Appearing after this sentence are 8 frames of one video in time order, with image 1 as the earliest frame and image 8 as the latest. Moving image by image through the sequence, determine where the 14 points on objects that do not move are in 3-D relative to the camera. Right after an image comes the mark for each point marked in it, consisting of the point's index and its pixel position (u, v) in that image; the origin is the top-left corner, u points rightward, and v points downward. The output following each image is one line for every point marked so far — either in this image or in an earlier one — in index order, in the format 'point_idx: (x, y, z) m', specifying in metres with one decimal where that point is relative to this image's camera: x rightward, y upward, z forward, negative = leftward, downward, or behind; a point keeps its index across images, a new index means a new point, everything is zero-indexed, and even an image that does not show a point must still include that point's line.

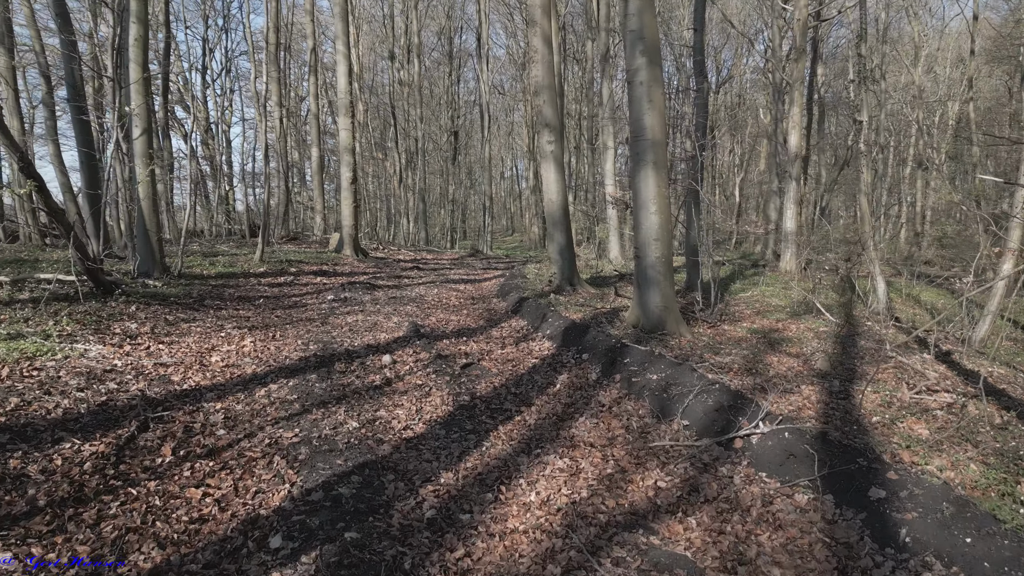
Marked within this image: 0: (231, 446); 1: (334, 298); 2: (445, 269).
0: (-1.7, -1.0, +4.2) m
1: (-2.7, -0.2, +10.4) m
2: (-1.9, +0.5, +19.4) m
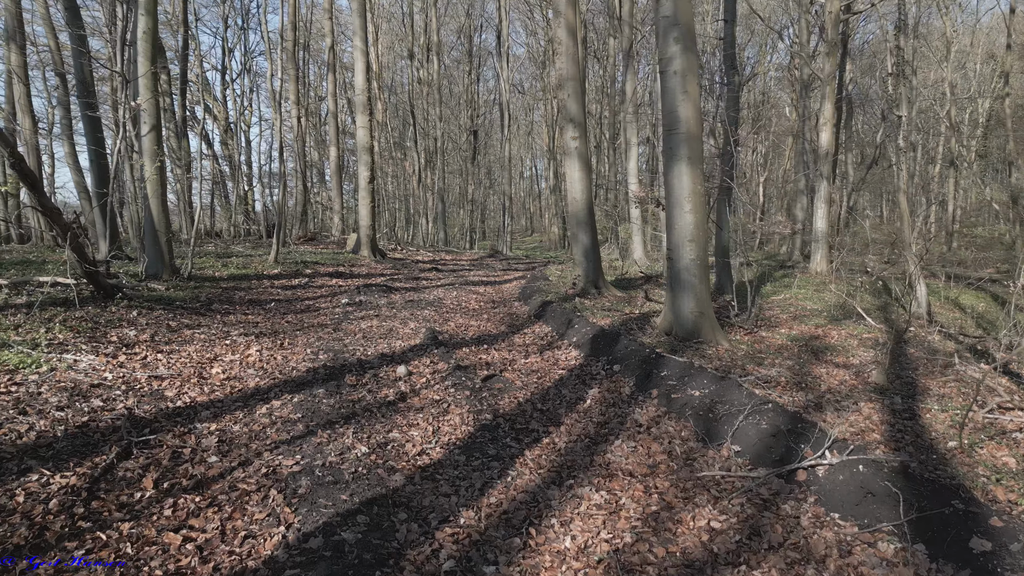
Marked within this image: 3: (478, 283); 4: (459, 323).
0: (-1.5, -1.0, +3.7) m
1: (-2.4, -0.2, +10.0) m
2: (-1.3, +0.5, +18.9) m
3: (-0.8, +0.1, +15.3) m
4: (-0.7, -0.5, +9.1) m
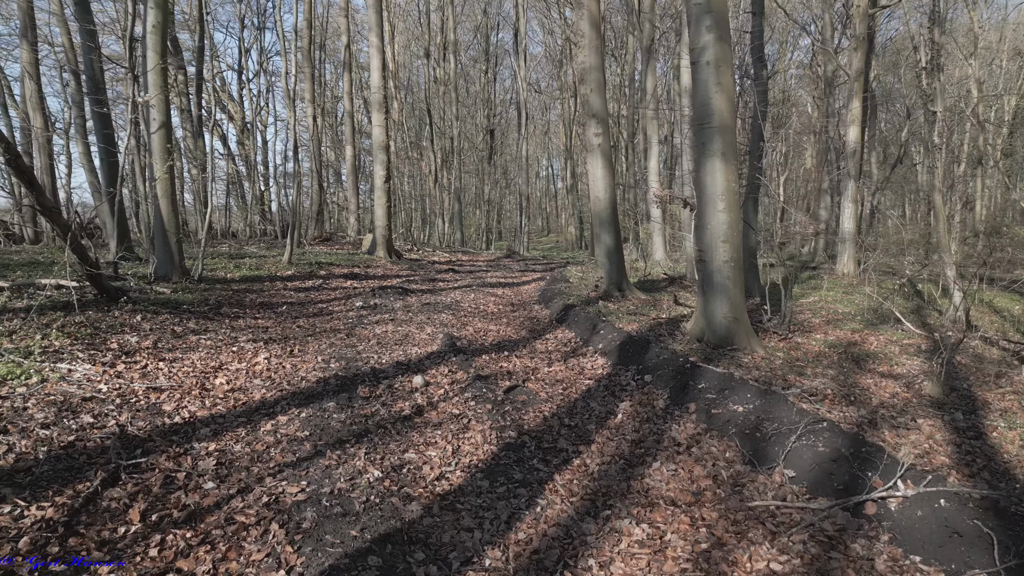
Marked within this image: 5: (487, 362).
0: (-1.4, -1.0, +3.3) m
1: (-2.1, -0.2, +9.6) m
2: (-0.8, +0.4, +18.5) m
3: (-0.4, +0.1, +14.9) m
4: (-0.4, -0.5, +8.7) m
5: (-0.2, -0.7, +6.6) m
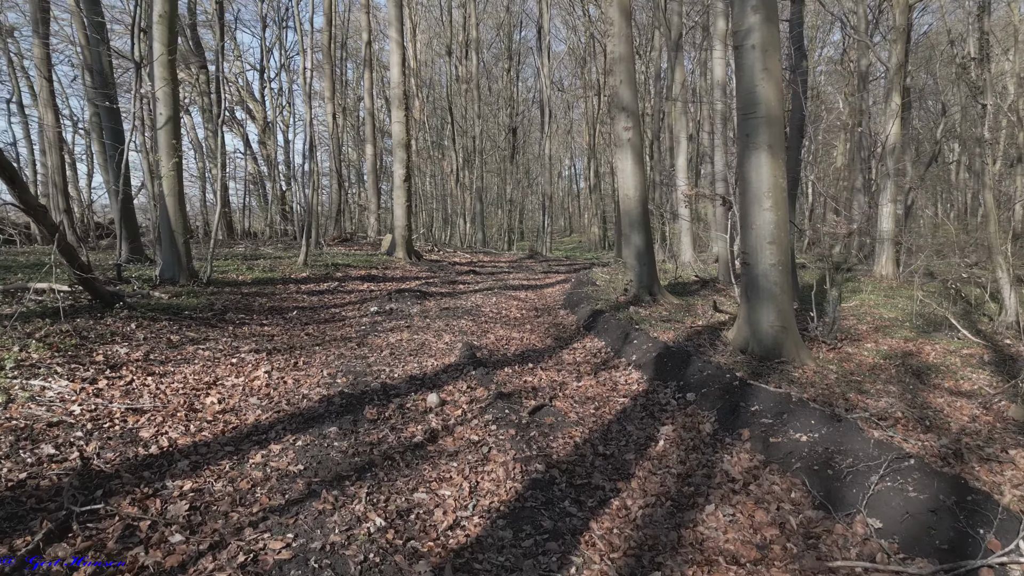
0: (-1.3, -1.1, +2.7) m
1: (-1.8, -0.3, +9.0) m
2: (-0.2, +0.4, +17.9) m
3: (+0.1, 0.0, +14.2) m
4: (-0.1, -0.6, +8.1) m
5: (0.0, -0.8, +6.0) m
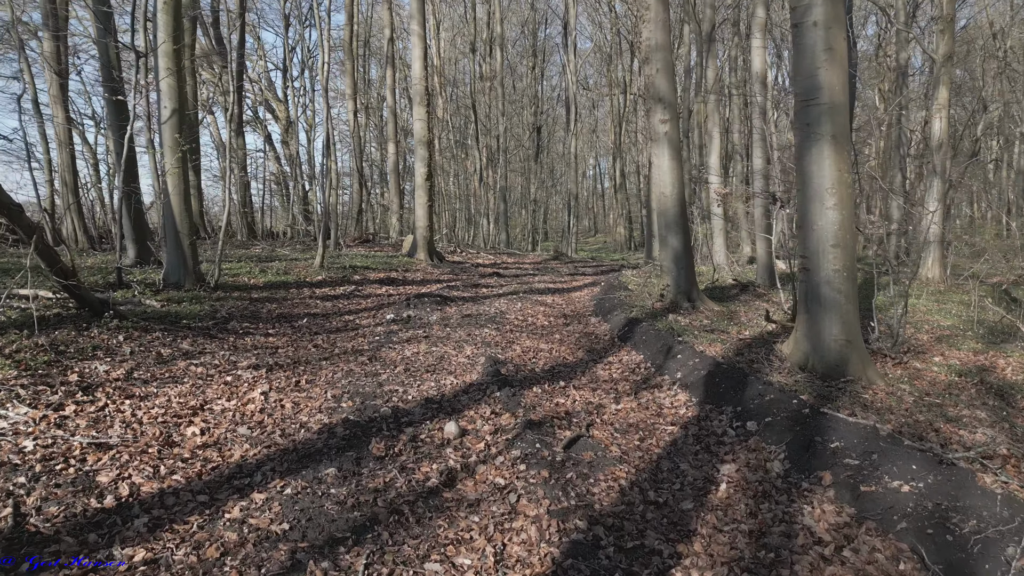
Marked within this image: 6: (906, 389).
0: (-1.2, -1.2, +2.0) m
1: (-1.4, -0.4, +8.3) m
2: (+0.4, +0.3, +17.1) m
3: (+0.6, -0.1, +13.5) m
4: (+0.2, -0.6, +7.3) m
5: (+0.2, -0.8, +5.3) m
6: (+3.4, -0.9, +6.0) m
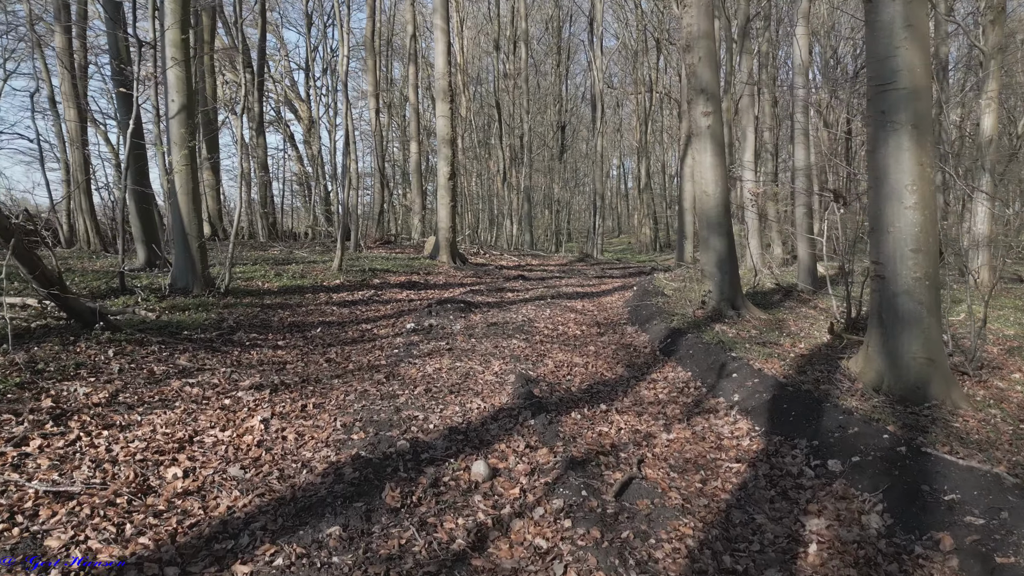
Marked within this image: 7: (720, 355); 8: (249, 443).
0: (-1.0, -1.2, +1.4) m
1: (-1.1, -0.4, +7.7) m
2: (+1.0, +0.2, +16.4) m
3: (+1.1, -0.2, +12.8) m
4: (+0.5, -0.7, +6.7) m
5: (+0.5, -0.9, +4.6) m
6: (+3.7, -1.0, +5.3) m
7: (+1.8, -0.6, +6.1) m
8: (-1.5, -0.9, +3.9) m
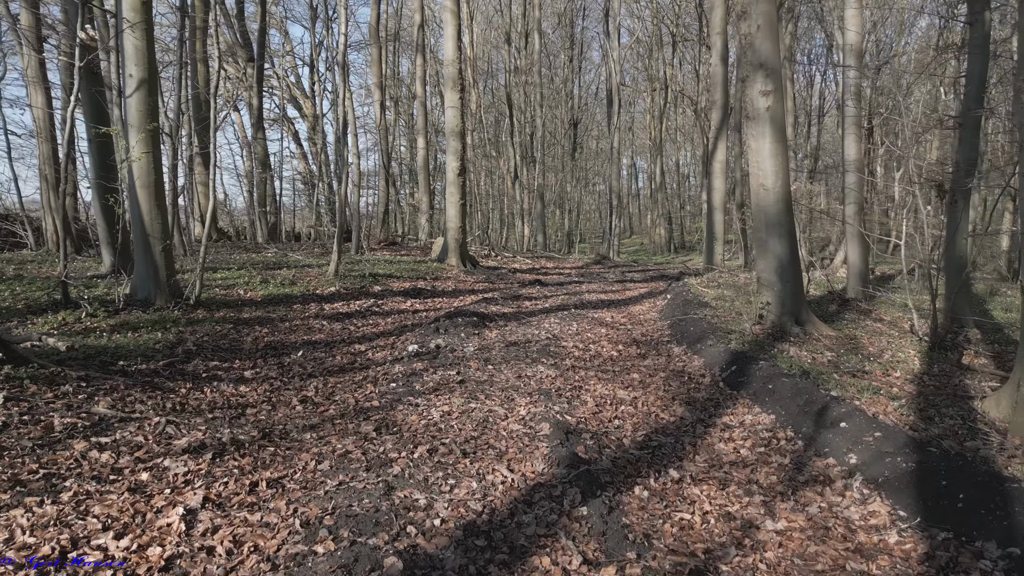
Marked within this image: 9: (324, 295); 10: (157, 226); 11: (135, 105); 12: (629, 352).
0: (-0.9, -1.3, 0.0) m
1: (-0.9, -0.5, +6.3) m
2: (+1.4, +0.1, +15.0) m
3: (+1.4, -0.3, +11.4) m
4: (+0.7, -0.8, +5.3) m
5: (+0.6, -1.0, +3.2) m
6: (+3.9, -1.1, +3.8) m
7: (+2.0, -0.7, +4.7) m
8: (-1.3, -1.0, +2.5) m
9: (-2.5, -0.1, +9.3) m
10: (-3.6, +0.6, +7.0) m
11: (-3.7, +1.8, +6.9) m
12: (+1.2, -0.7, +7.1) m
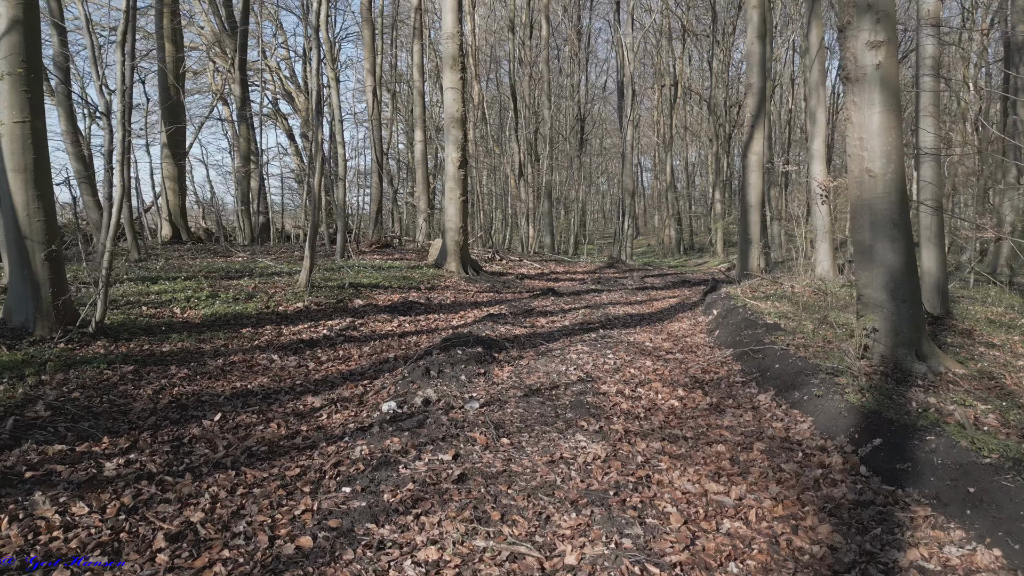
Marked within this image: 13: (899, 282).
0: (-0.7, -1.5, -2.0) m
1: (-0.7, -0.7, +4.3) m
2: (+1.5, -0.1, +13.0) m
3: (+1.6, -0.5, +9.4) m
4: (+0.8, -1.0, +3.2) m
5: (+0.8, -1.2, +1.2) m
6: (+4.0, -1.3, +1.8) m
7: (+2.2, -0.9, +2.7) m
8: (-1.1, -1.2, +0.5) m
9: (-2.4, -0.3, +7.3) m
10: (-3.5, +0.5, +5.0) m
11: (-3.6, +1.6, +4.9) m
12: (+1.3, -0.8, +5.1) m
13: (+3.2, +0.1, +5.6) m
